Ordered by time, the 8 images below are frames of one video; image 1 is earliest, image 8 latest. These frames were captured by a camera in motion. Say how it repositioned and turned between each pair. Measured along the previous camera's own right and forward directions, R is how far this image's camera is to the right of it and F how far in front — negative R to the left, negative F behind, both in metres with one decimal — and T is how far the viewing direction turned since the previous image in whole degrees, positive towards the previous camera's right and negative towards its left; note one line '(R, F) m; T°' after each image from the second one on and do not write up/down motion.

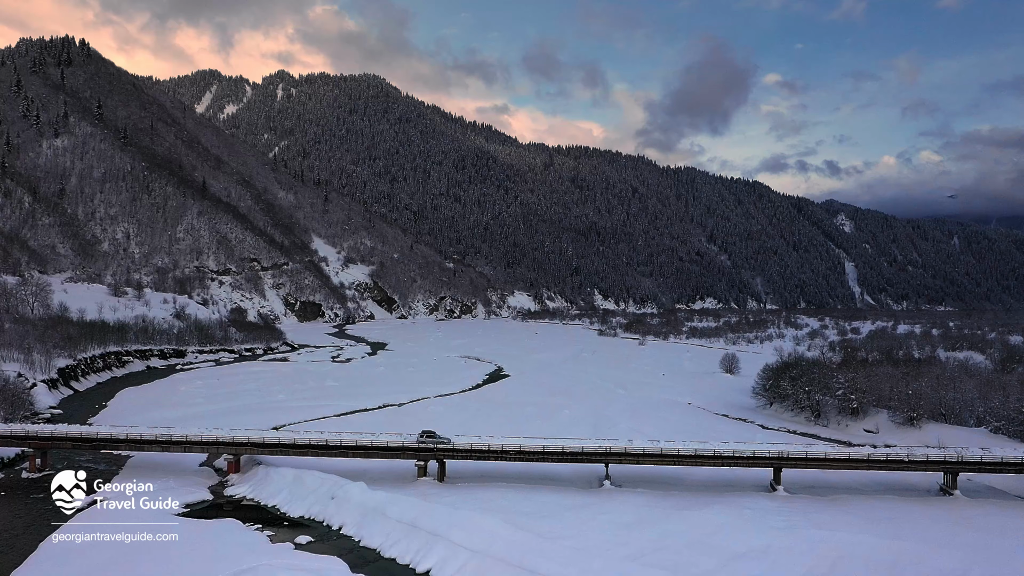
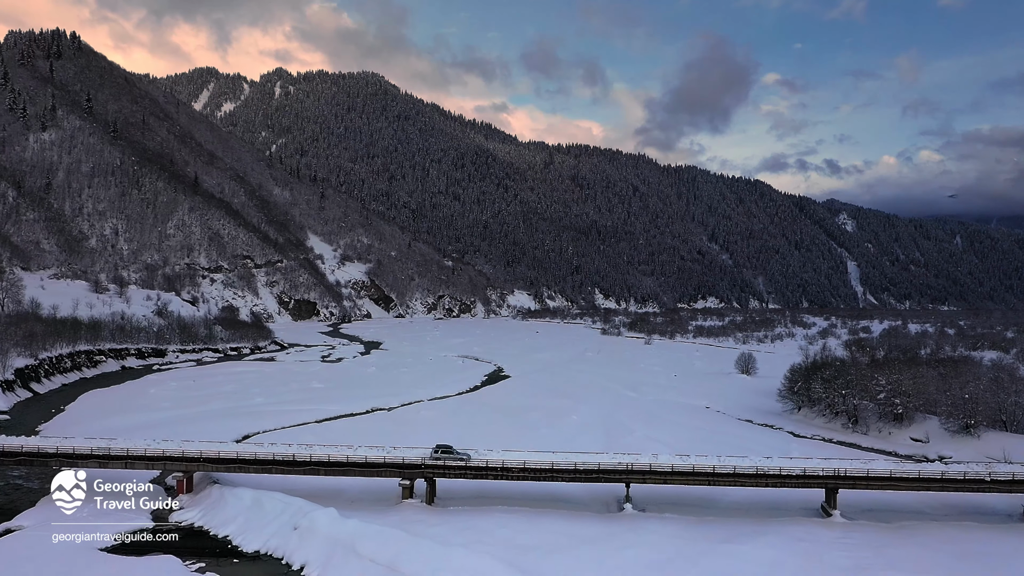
(-0.1, +3.7) m; 0°
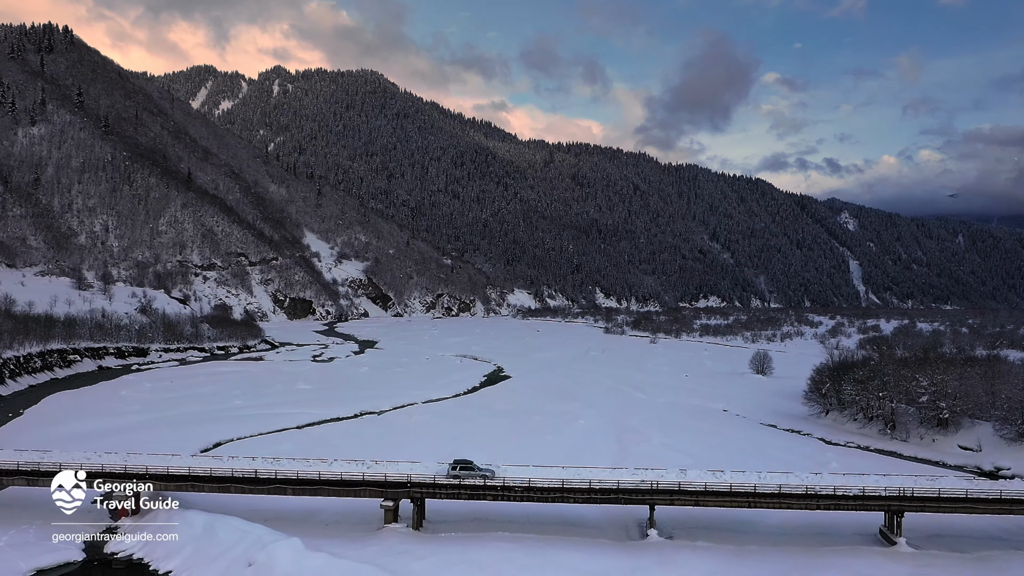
(-0.1, +3.0) m; 0°
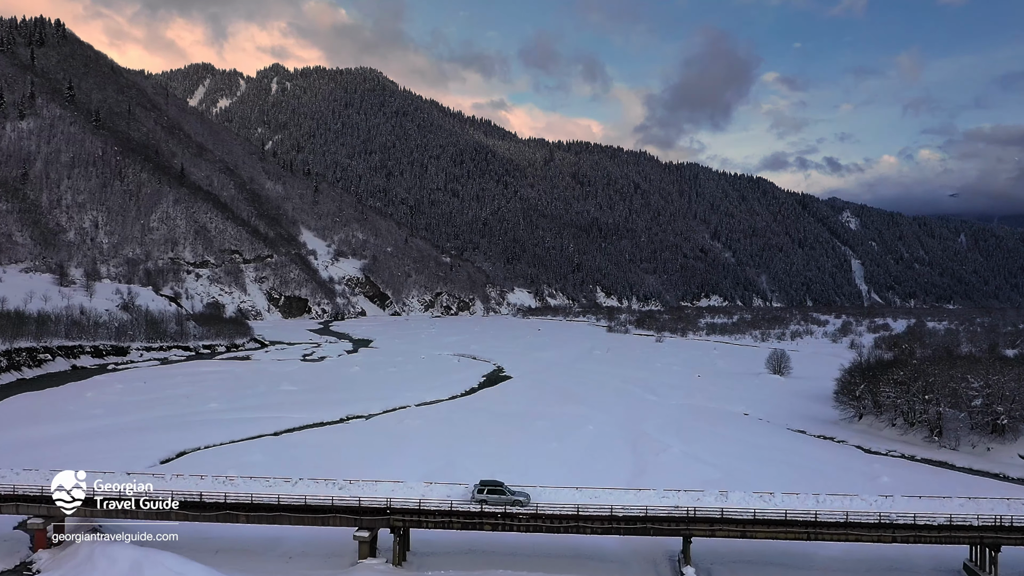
(-0.1, +3.0) m; 0°
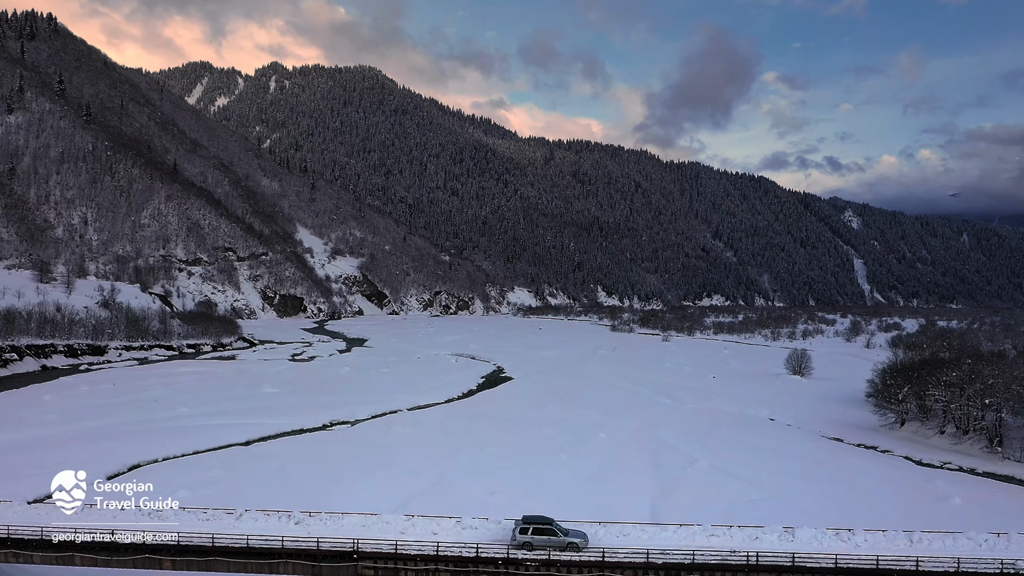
(-0.1, +3.0) m; 0°
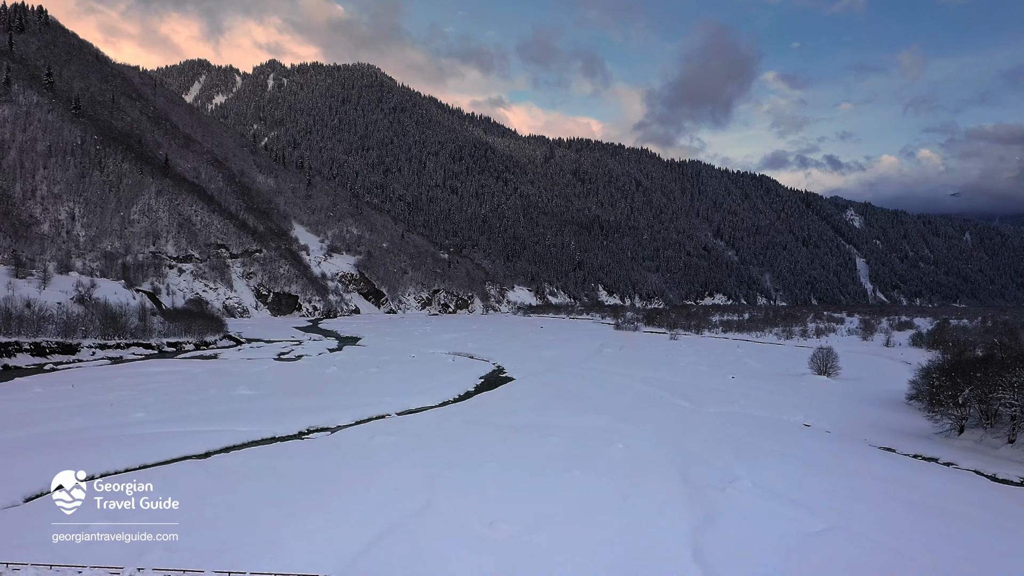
(-0.1, +3.3) m; 0°
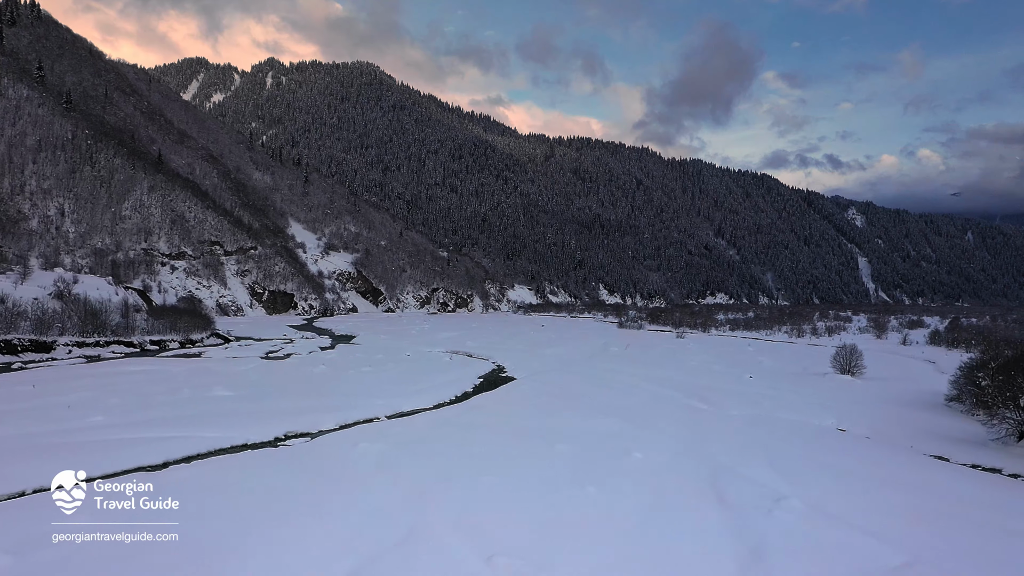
(-0.1, +2.6) m; 0°
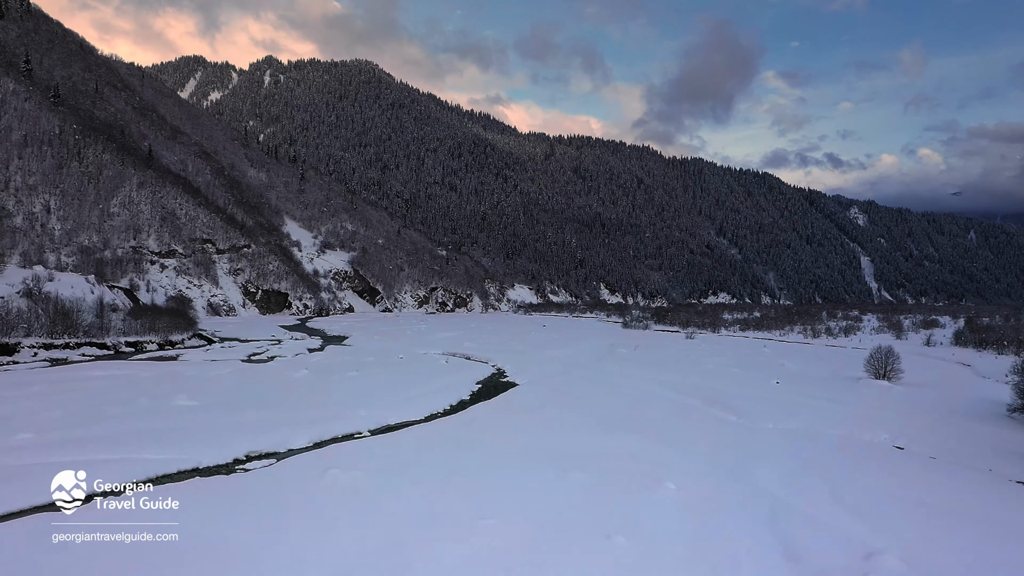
(-0.1, +3.3) m; 0°
